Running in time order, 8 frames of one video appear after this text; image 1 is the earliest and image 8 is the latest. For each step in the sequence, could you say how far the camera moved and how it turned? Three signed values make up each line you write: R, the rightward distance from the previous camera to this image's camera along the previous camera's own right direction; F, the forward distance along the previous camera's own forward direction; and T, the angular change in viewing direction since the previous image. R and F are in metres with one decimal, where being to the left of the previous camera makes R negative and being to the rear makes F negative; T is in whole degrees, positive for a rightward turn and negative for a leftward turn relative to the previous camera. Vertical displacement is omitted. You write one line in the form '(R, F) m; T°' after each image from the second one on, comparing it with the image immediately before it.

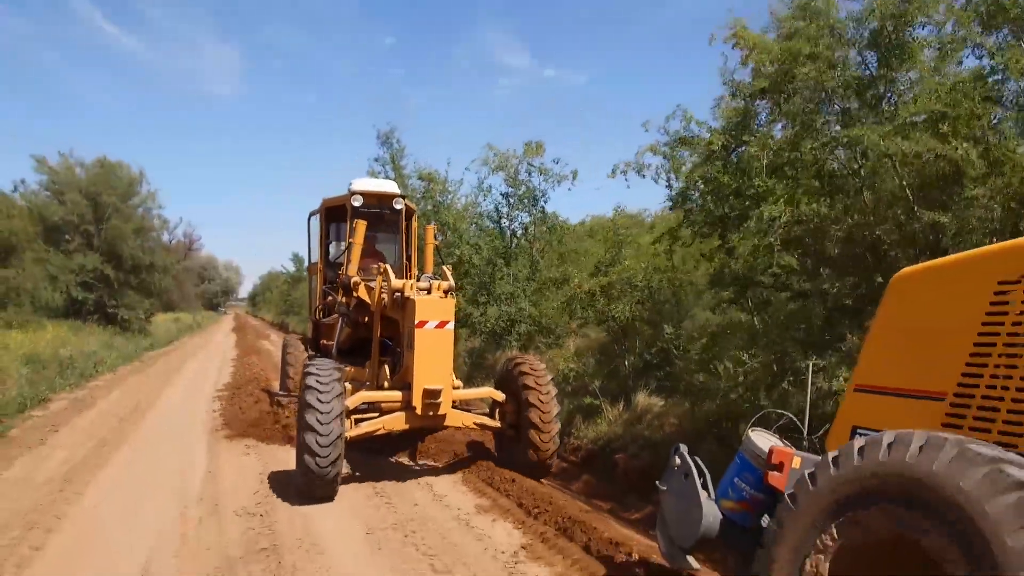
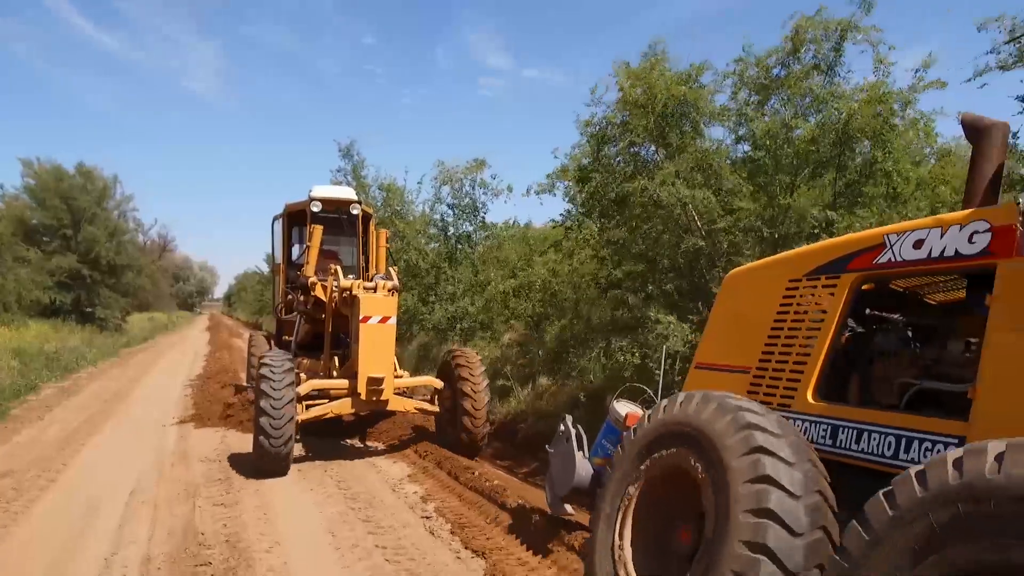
(+0.4, -1.0) m; +2°
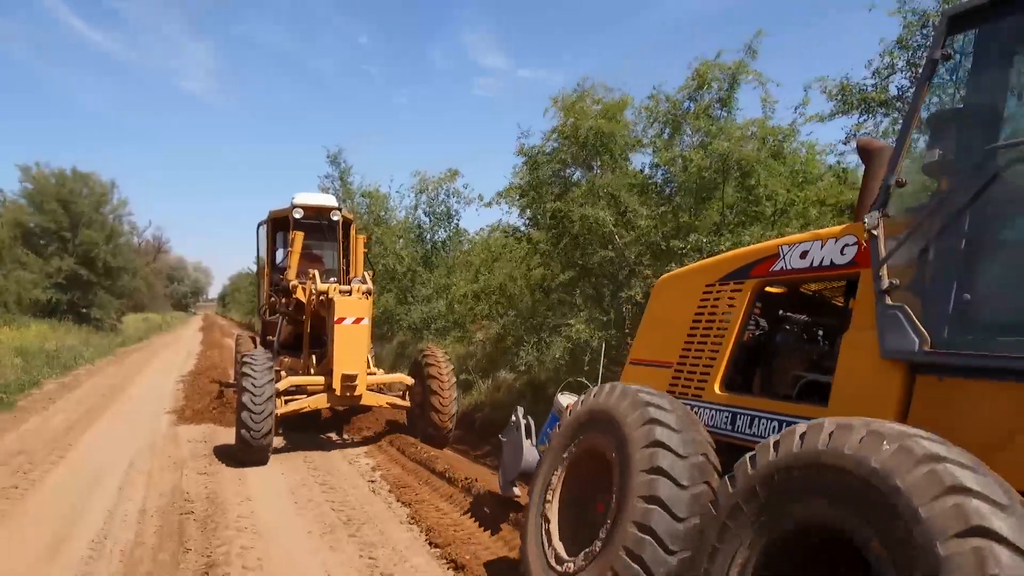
(+0.3, -0.6) m; 0°
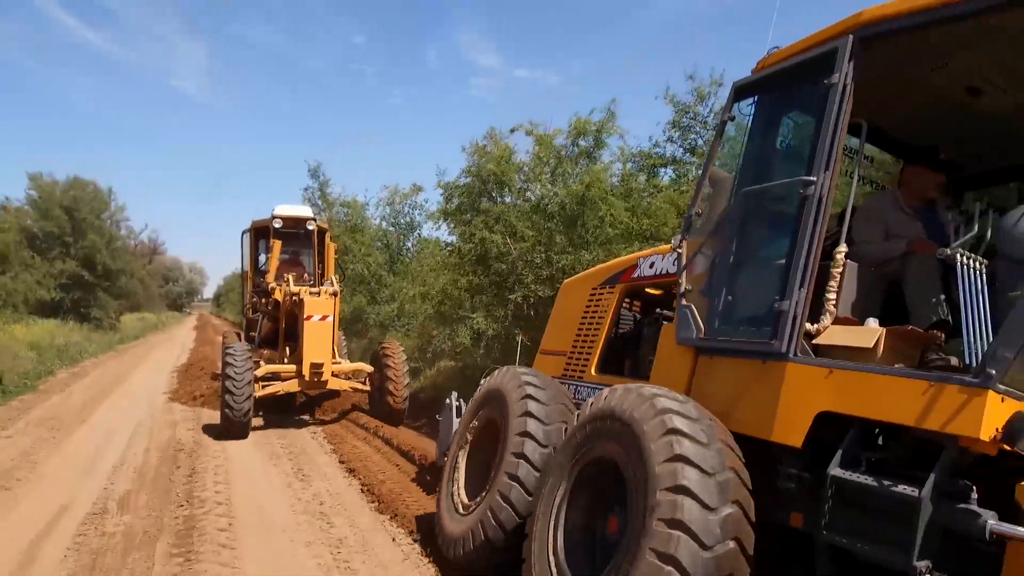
(+0.5, -1.2) m; 0°
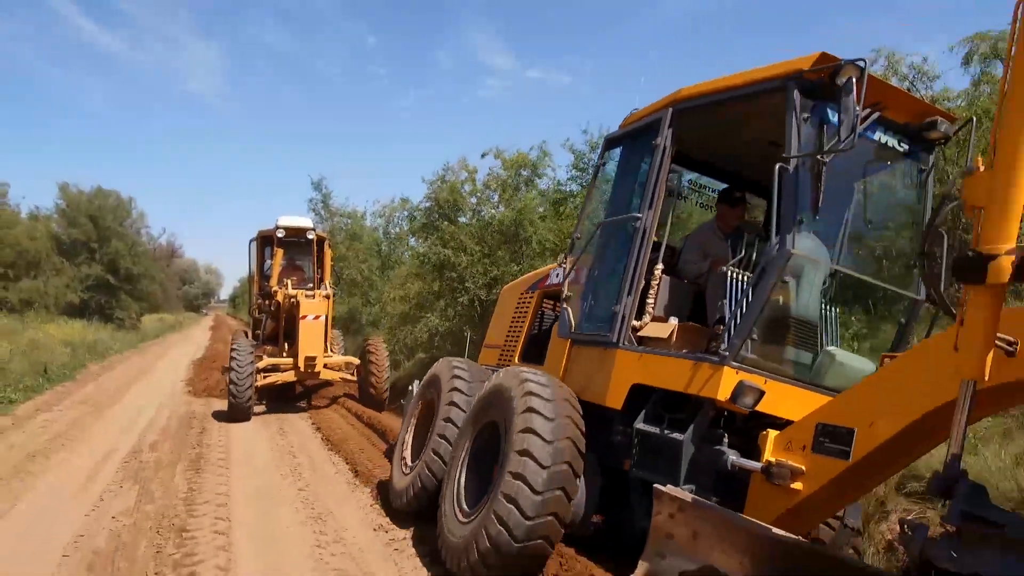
(+0.6, -1.2) m; -1°
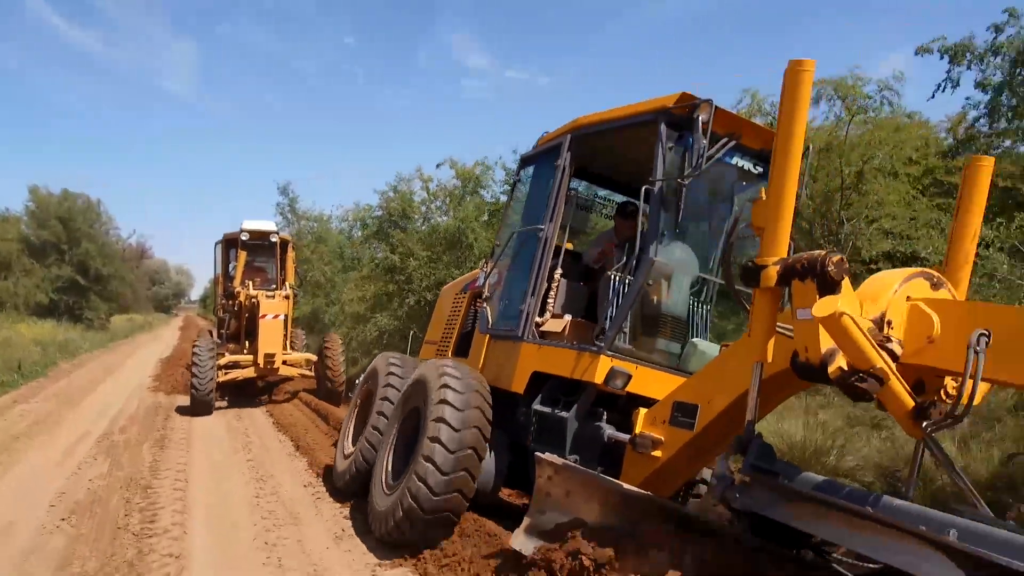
(+0.4, -0.7) m; +2°
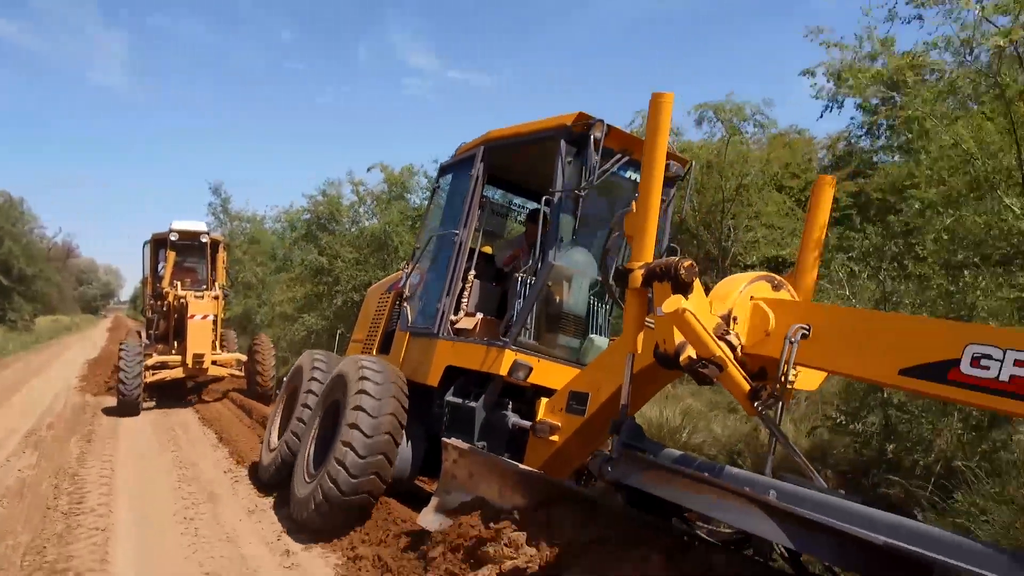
(+0.2, -0.4) m; +4°
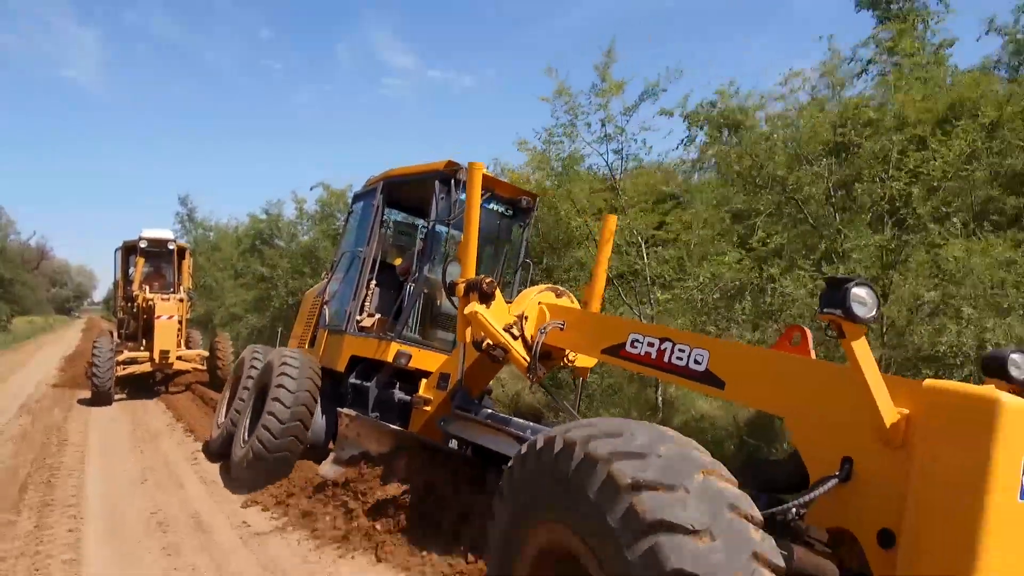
(+0.8, -1.5) m; +2°
